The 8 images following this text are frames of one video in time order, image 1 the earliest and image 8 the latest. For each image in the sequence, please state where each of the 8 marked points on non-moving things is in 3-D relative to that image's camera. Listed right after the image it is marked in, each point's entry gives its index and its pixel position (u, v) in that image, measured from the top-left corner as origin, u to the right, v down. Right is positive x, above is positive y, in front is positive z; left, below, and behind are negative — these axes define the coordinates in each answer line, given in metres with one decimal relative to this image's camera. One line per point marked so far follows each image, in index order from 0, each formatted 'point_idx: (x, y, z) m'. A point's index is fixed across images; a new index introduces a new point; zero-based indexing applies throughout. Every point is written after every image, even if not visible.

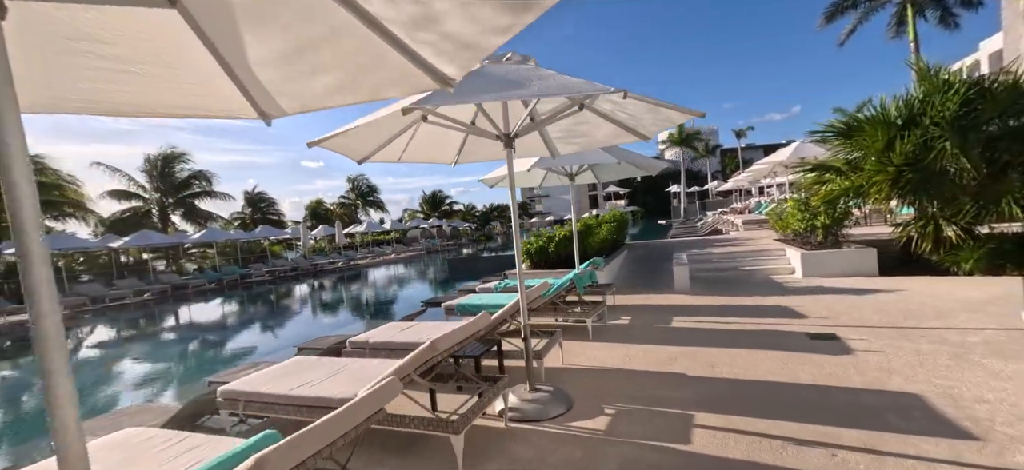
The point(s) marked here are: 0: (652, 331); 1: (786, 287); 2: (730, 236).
0: (+2.0, -1.3, +5.5) m
1: (+5.0, -1.0, +7.2) m
2: (+6.8, -0.1, +12.2) m
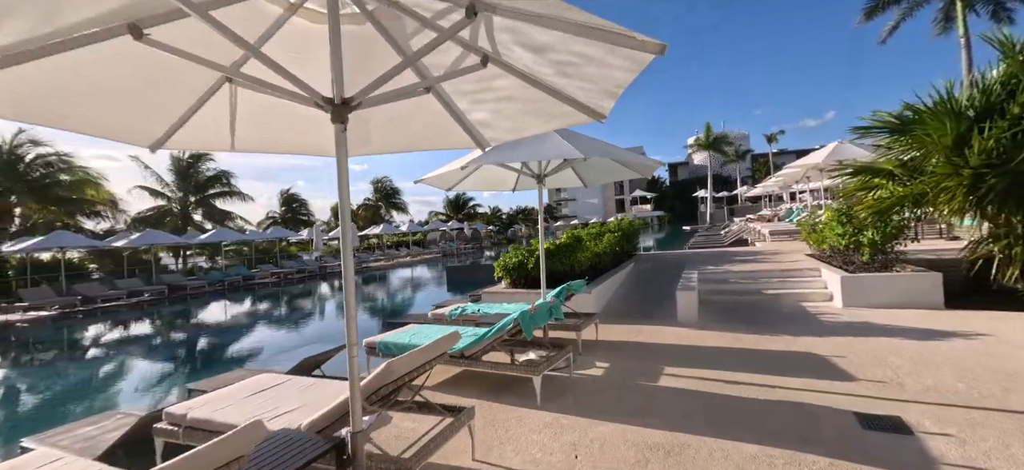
0: (+1.2, -1.6, +4.0) m
1: (+4.4, -1.2, +5.6) m
2: (+6.4, -0.4, +10.4) m
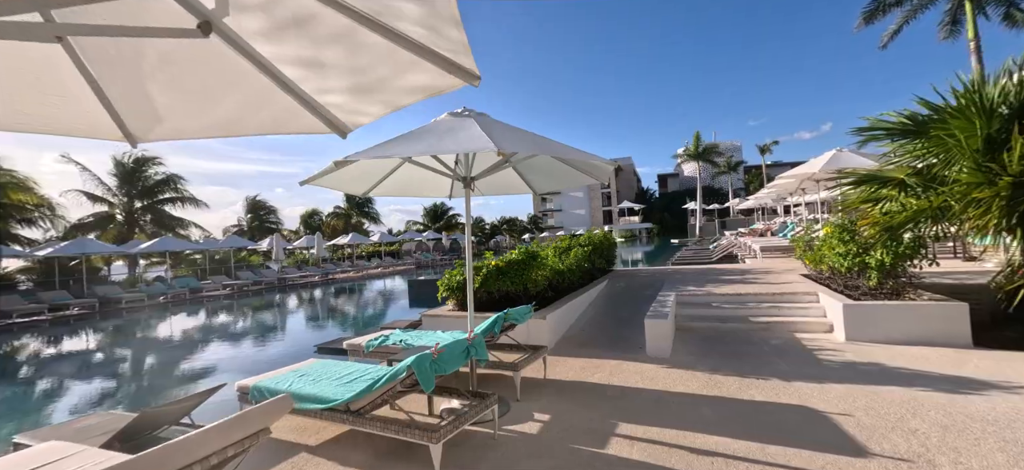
0: (+0.4, -1.7, +3.0) m
1: (+3.6, -1.5, +4.6) m
2: (+5.6, -0.8, +9.5) m
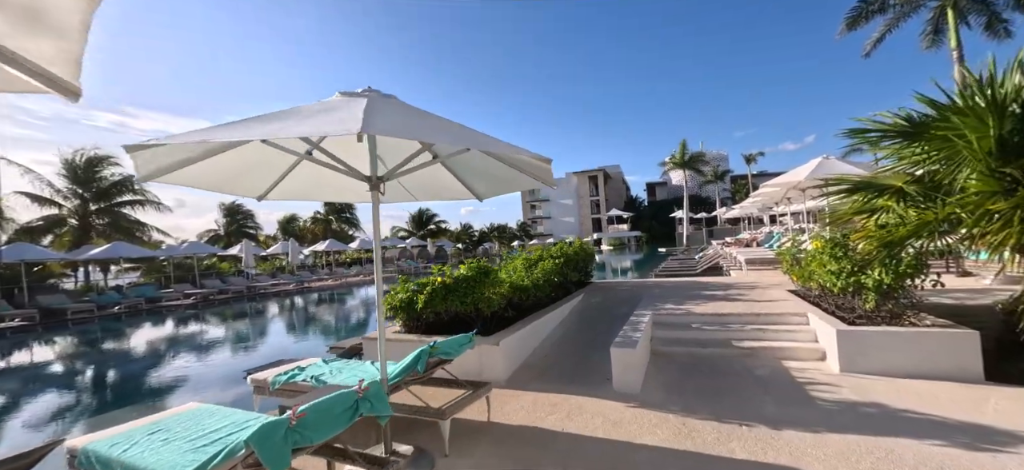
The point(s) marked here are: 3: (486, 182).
0: (-0.2, -1.8, +2.2) m
1: (+3.0, -1.6, +3.9) m
2: (+4.8, -1.0, +8.9) m
3: (-0.3, +0.5, +4.0) m
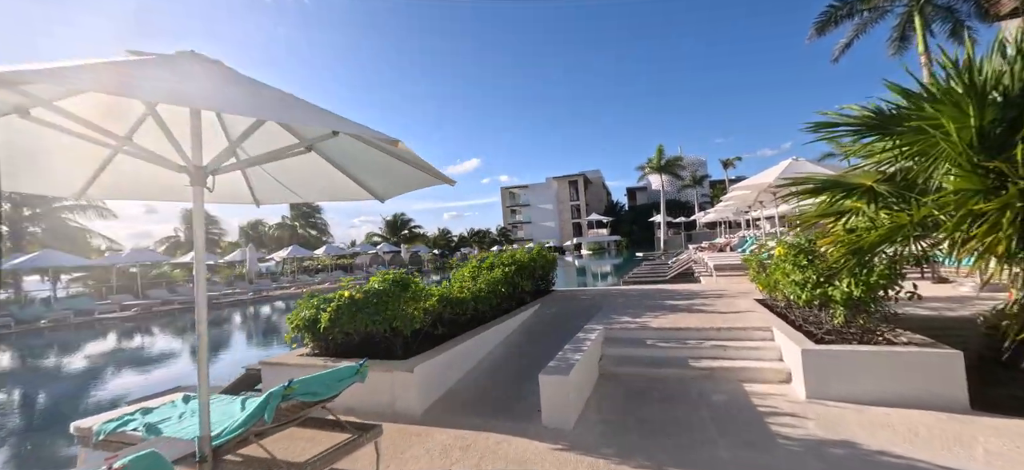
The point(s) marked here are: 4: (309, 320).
0: (-0.9, -1.9, +1.5) m
1: (+2.2, -1.7, +3.3) m
2: (+3.8, -1.1, +8.3) m
3: (-1.1, +0.5, +3.3) m
4: (-2.3, -1.0, +4.4) m
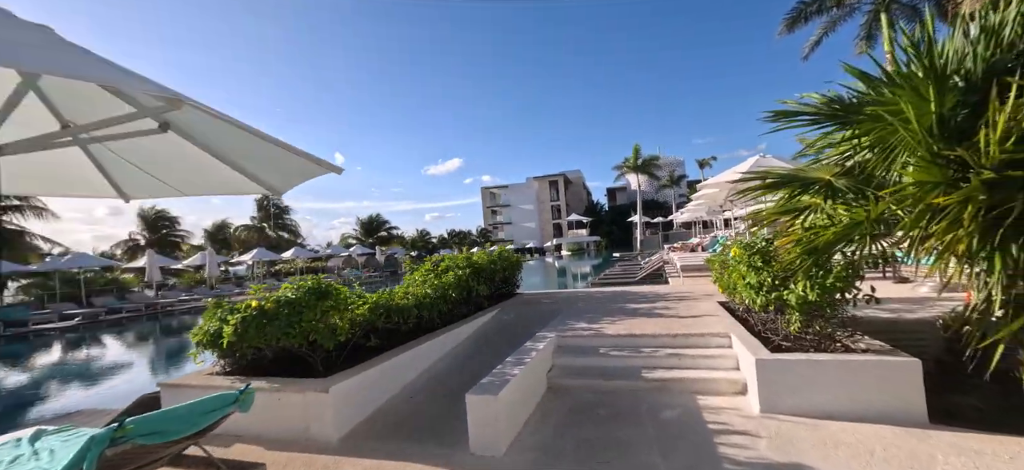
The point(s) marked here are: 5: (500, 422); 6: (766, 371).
0: (-1.4, -1.9, +1.0) m
1: (+1.5, -1.7, +2.9) m
2: (+3.0, -1.1, +8.0) m
3: (-1.7, +0.5, +2.8) m
4: (-3.0, -1.0, +3.9) m
5: (-0.1, -1.5, +3.2) m
6: (+2.3, -1.2, +3.5) m
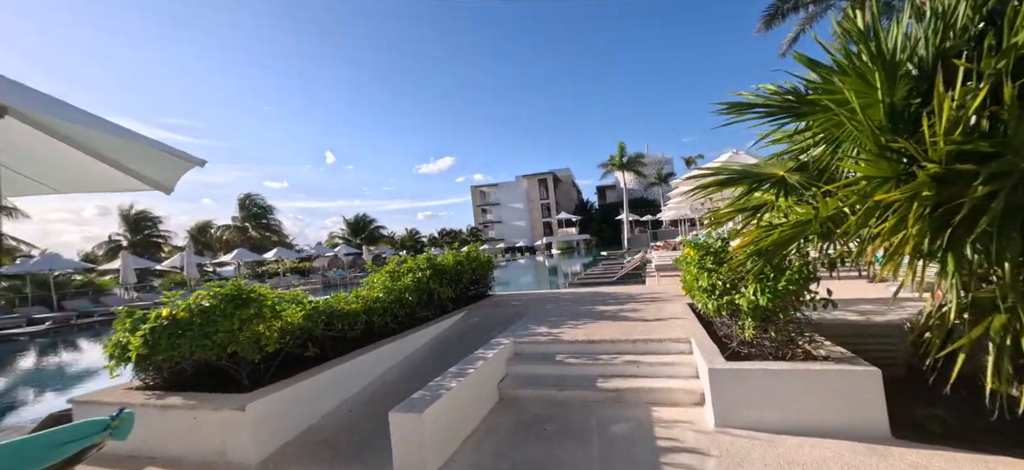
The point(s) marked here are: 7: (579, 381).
0: (-2.0, -1.9, +0.7) m
1: (+1.0, -1.7, +2.7) m
2: (+2.4, -1.1, +7.8) m
3: (-2.2, +0.4, +2.5) m
4: (-3.5, -1.0, +3.6) m
5: (-0.7, -1.6, +2.9) m
6: (+1.7, -1.2, +3.2) m
7: (+0.7, -1.6, +4.2) m
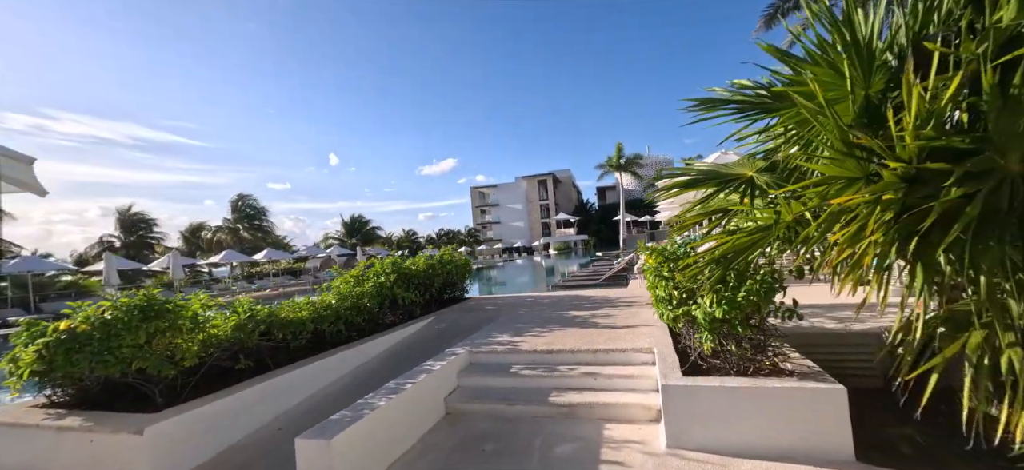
0: (-2.5, -1.9, +0.4) m
1: (+0.5, -1.7, +2.4) m
2: (+1.9, -1.2, +7.5) m
3: (-2.8, +0.4, +2.2) m
4: (-4.0, -1.0, +3.3) m
5: (-1.2, -1.6, +2.6) m
6: (+1.2, -1.2, +2.9) m
7: (+0.2, -1.6, +3.9) m
